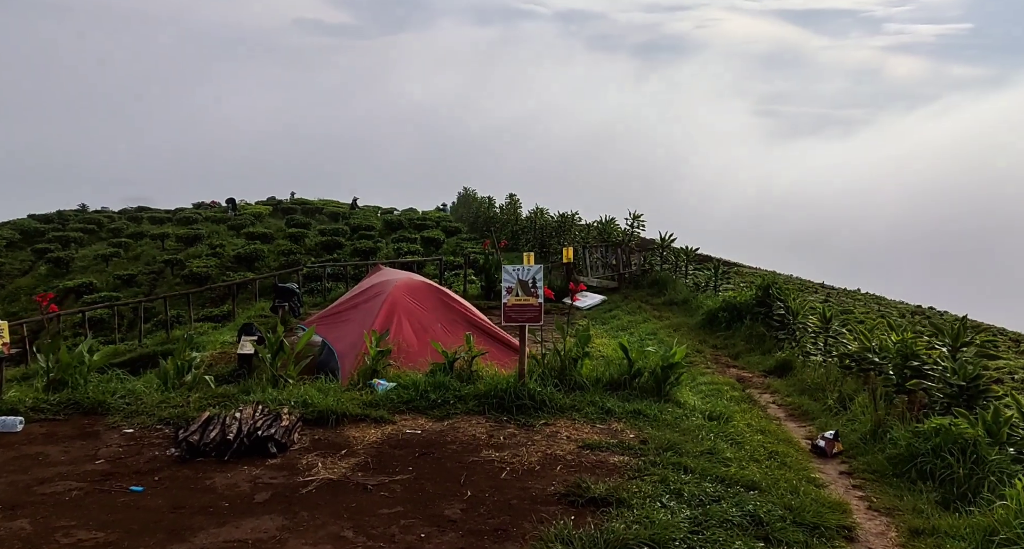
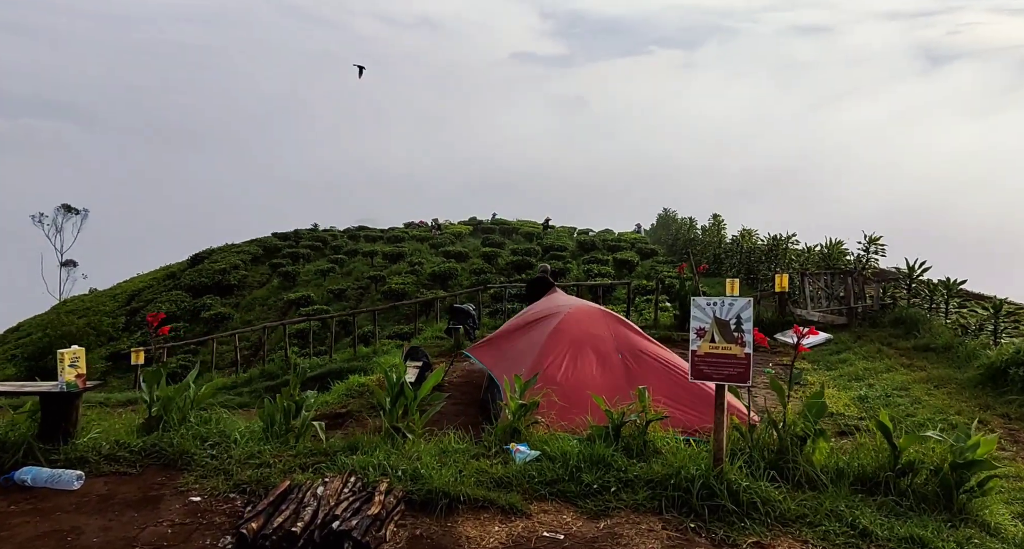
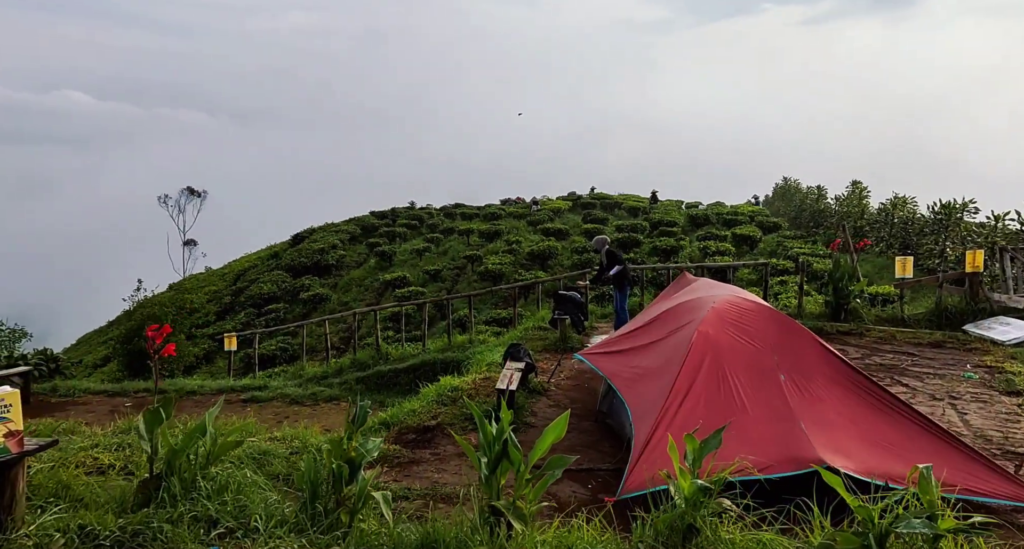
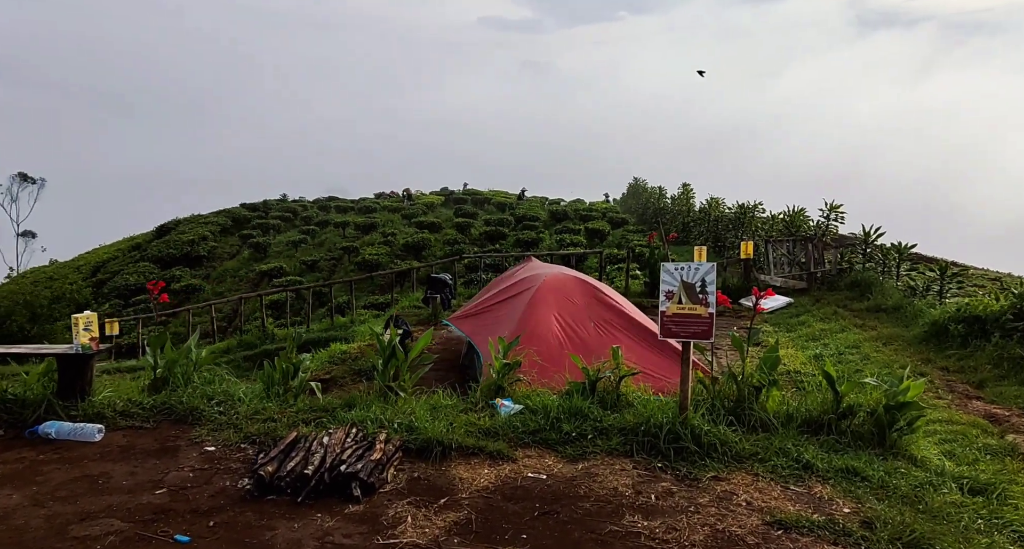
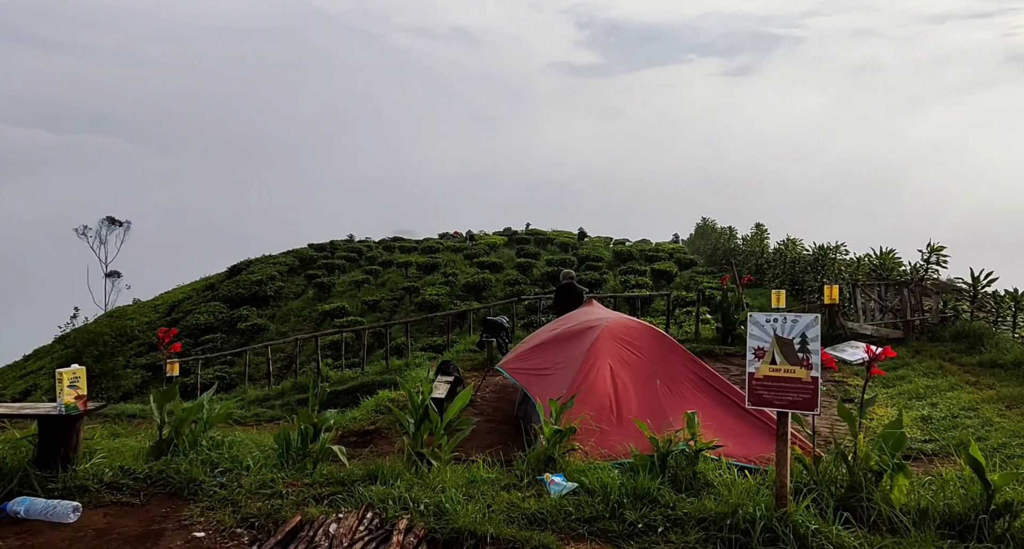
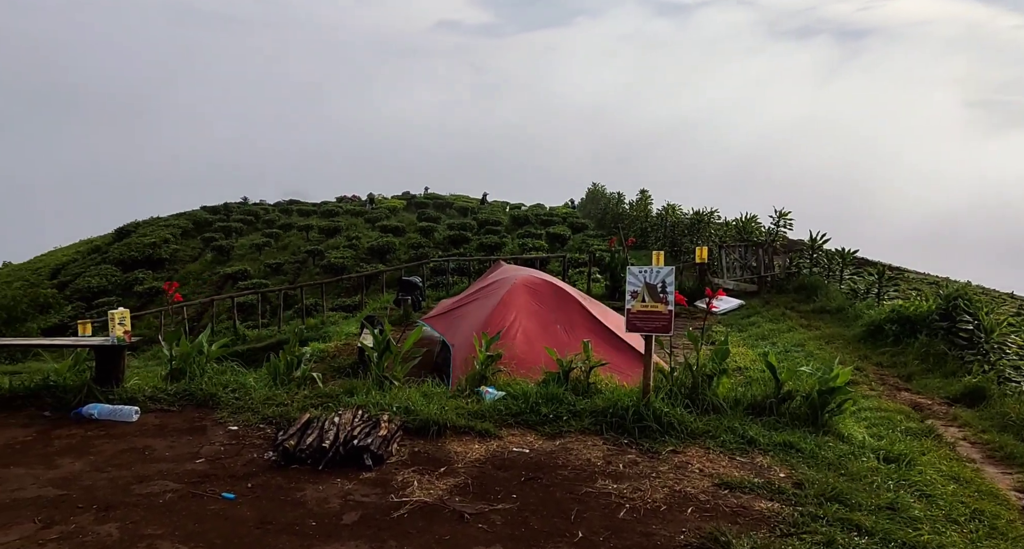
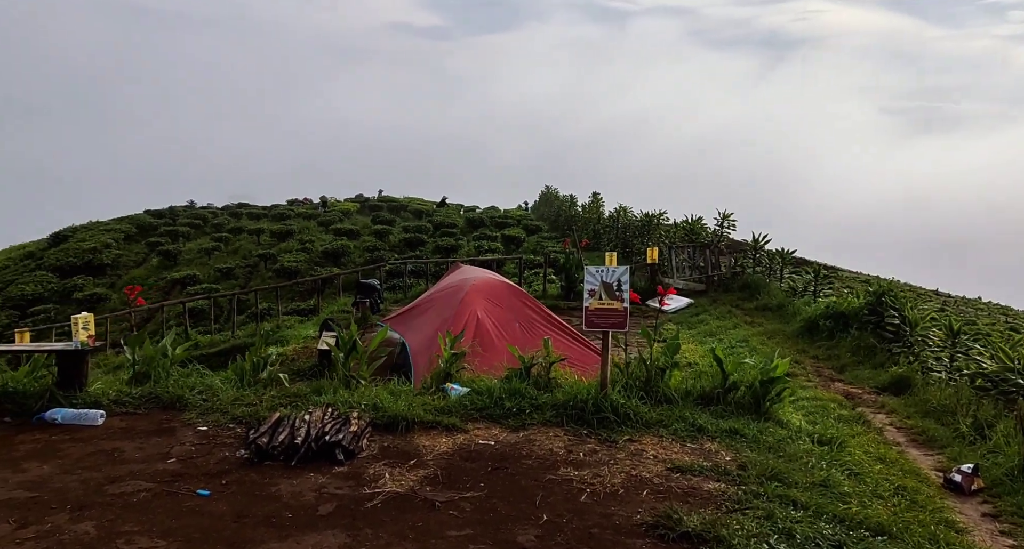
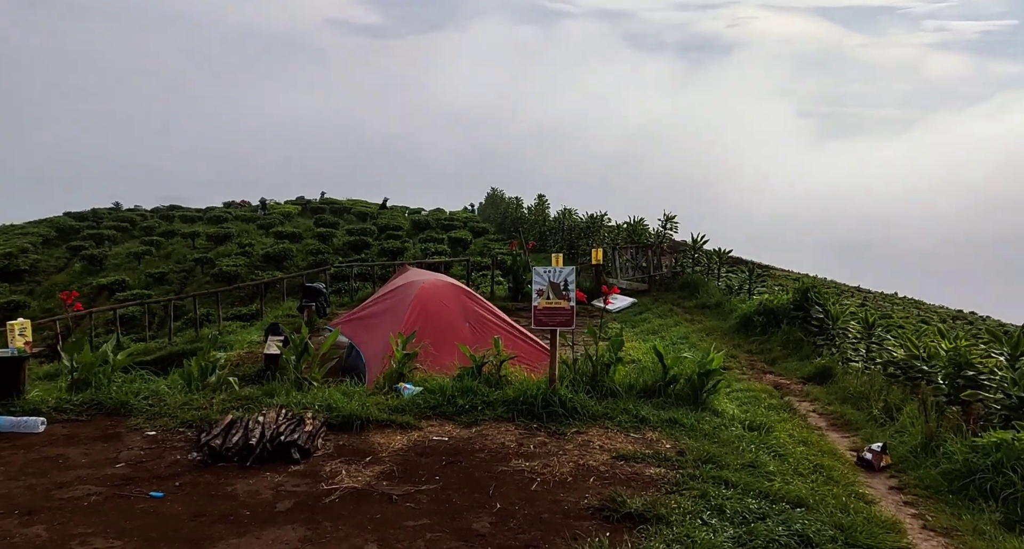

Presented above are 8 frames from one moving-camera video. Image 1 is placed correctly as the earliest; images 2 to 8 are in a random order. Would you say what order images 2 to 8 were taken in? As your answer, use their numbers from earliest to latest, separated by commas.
8, 7, 6, 4, 2, 5, 3
